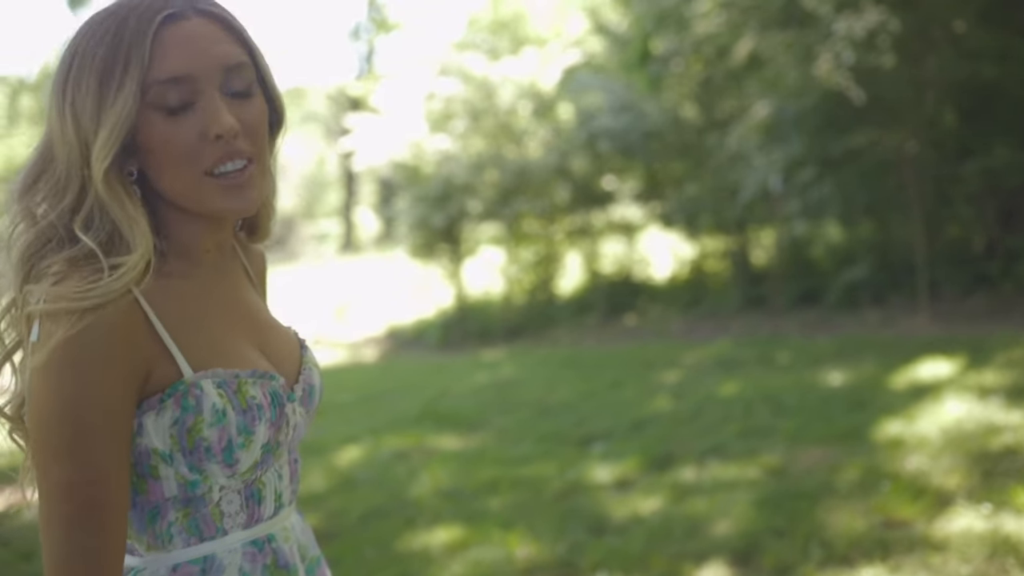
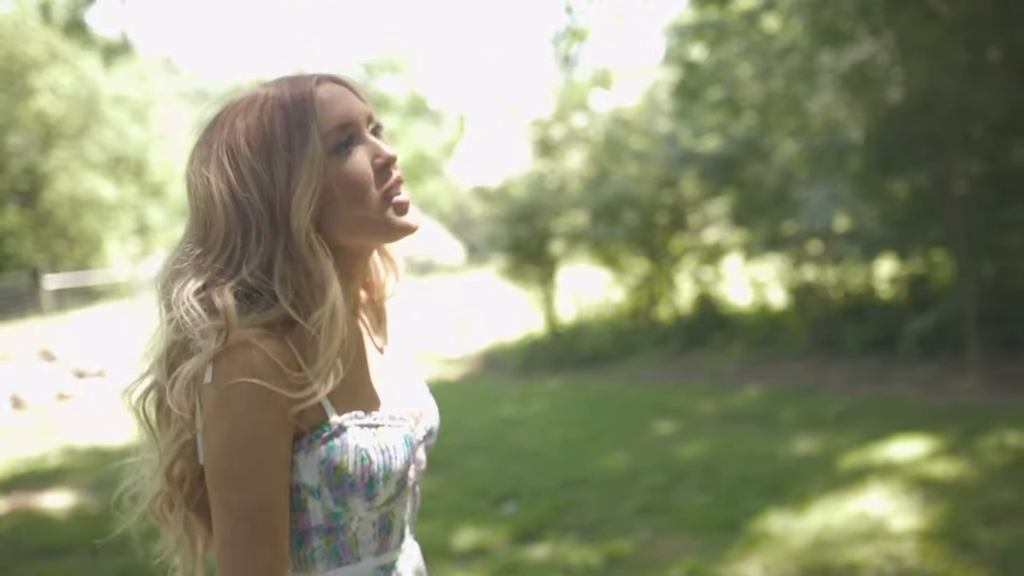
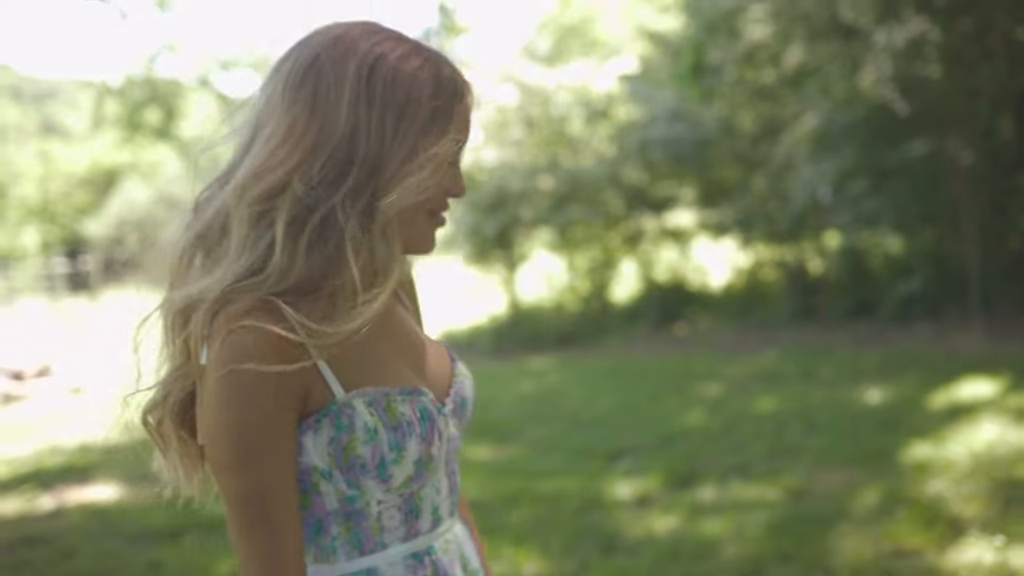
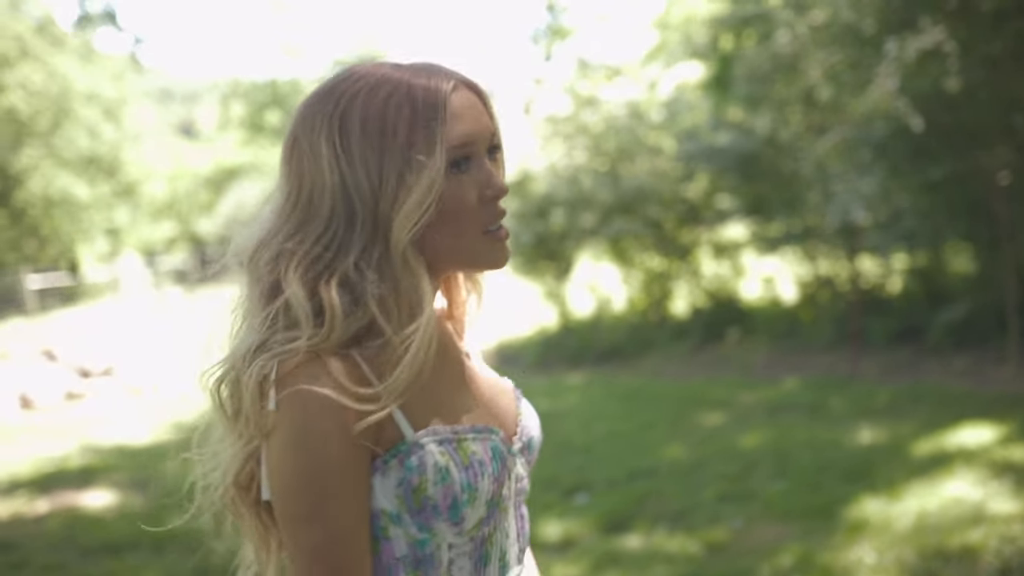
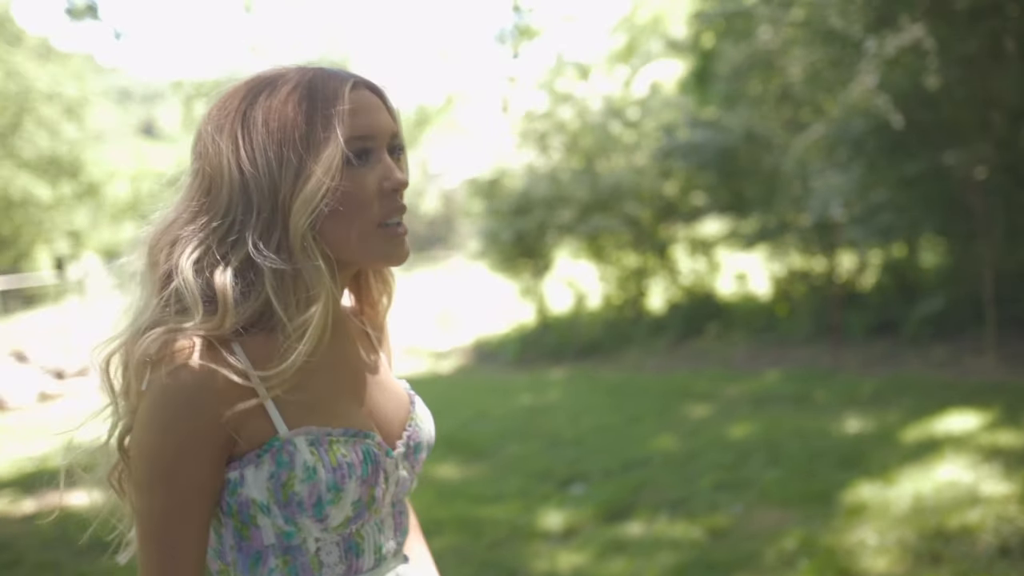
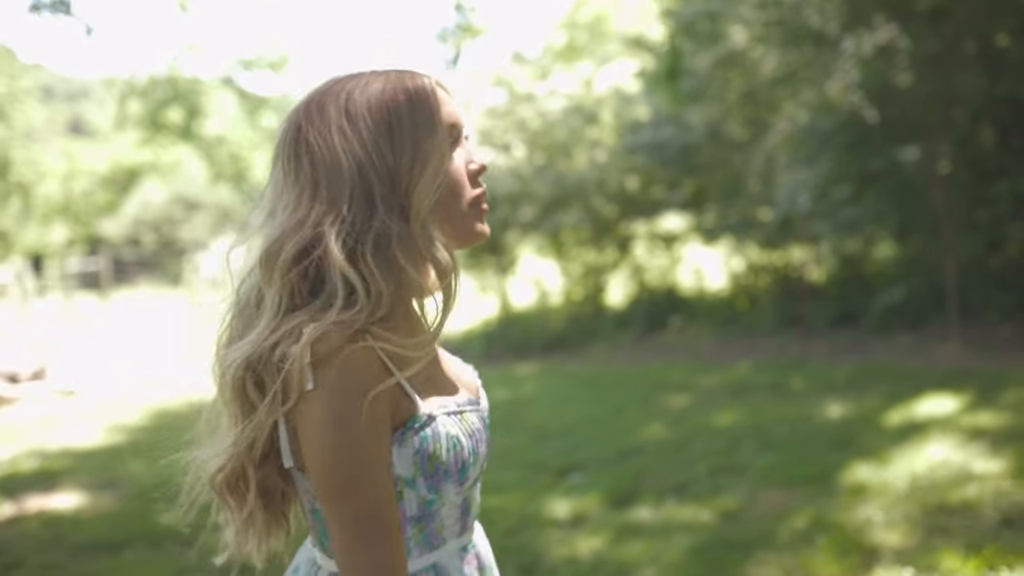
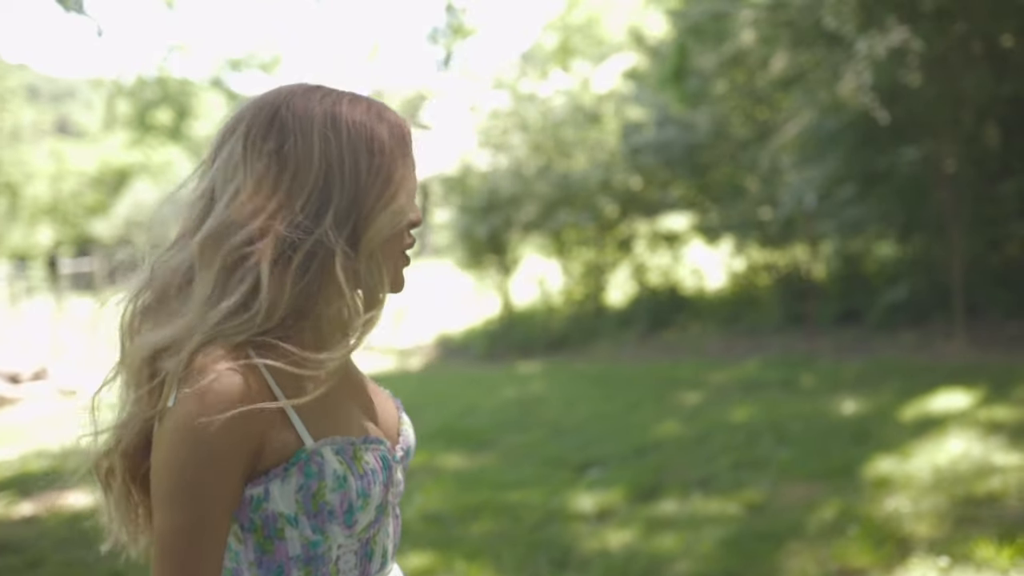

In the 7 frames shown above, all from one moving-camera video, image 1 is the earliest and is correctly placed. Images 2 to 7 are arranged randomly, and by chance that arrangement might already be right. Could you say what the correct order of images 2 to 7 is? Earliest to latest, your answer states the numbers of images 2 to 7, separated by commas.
3, 7, 6, 5, 4, 2
